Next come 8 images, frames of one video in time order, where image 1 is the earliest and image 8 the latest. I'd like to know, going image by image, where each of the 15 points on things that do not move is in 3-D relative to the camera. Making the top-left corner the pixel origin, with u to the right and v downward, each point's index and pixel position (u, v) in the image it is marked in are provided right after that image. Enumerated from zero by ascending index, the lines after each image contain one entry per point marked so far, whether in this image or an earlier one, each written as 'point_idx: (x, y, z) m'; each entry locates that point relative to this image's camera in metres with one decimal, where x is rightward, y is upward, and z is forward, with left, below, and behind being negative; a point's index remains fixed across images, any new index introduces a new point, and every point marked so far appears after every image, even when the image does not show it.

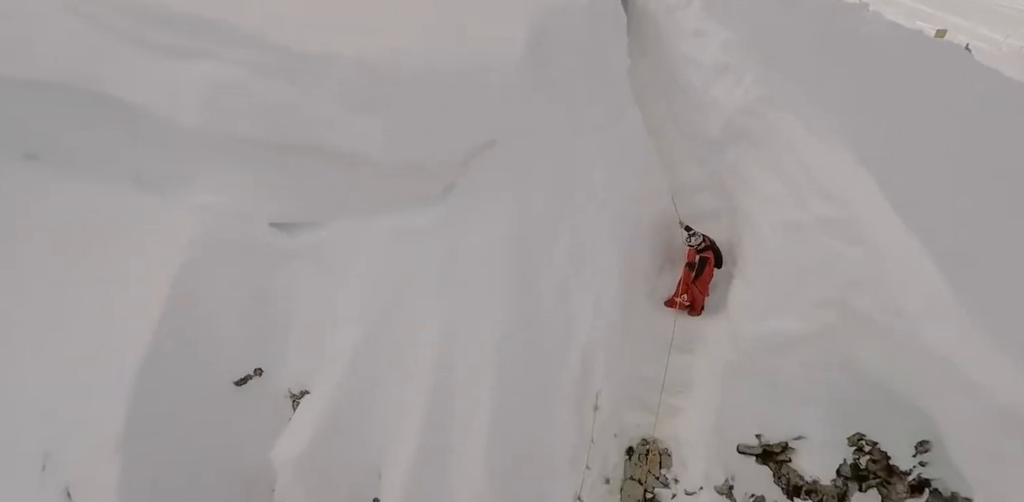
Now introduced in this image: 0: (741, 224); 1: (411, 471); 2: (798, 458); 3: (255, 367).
0: (+1.2, +0.3, +3.2) m
1: (-0.5, -1.2, +2.7) m
2: (+1.4, -0.9, +2.6) m
3: (-1.4, -0.6, +3.0) m
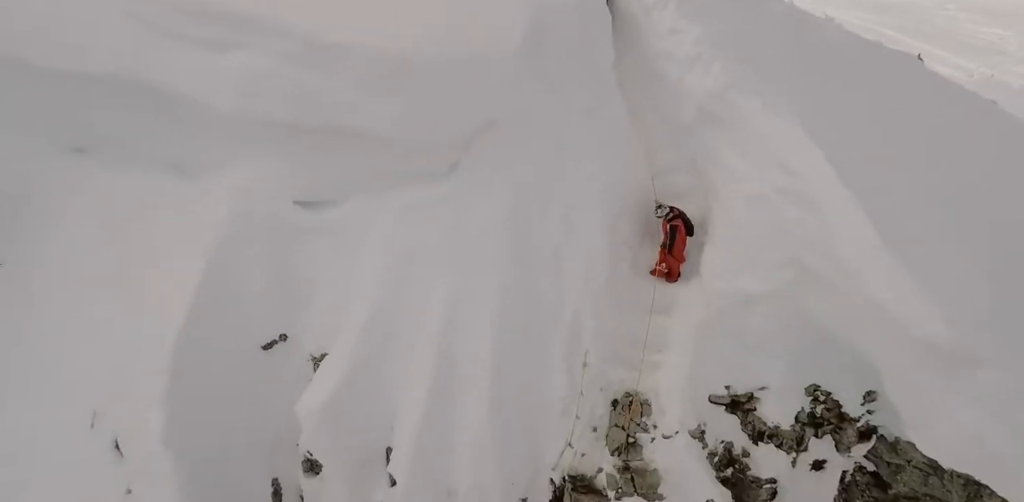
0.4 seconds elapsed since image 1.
0: (+1.2, +0.5, +3.5) m
1: (-0.5, -1.1, +3.1) m
2: (+1.4, -0.8, +2.9) m
3: (-1.4, -0.5, +3.3) m
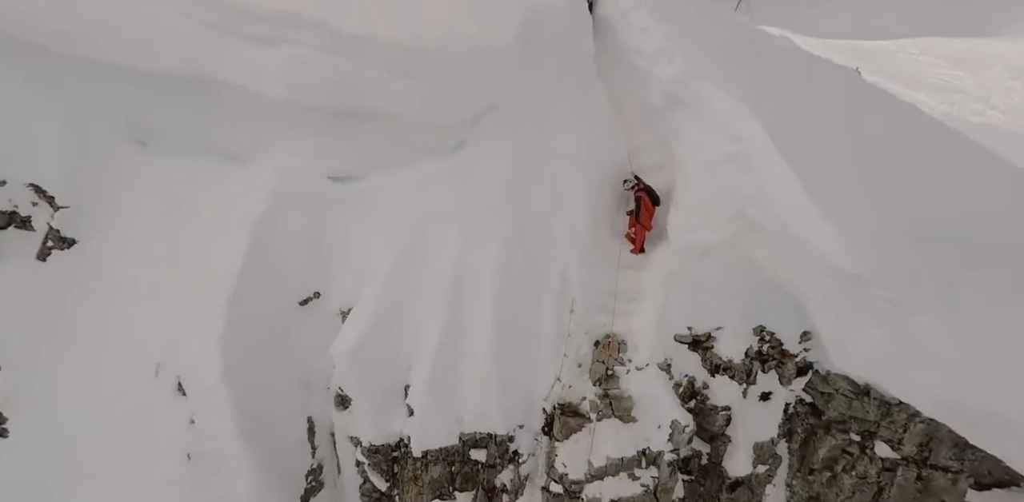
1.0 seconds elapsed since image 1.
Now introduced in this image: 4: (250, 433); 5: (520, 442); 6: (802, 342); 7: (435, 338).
0: (+1.2, +0.7, +4.1) m
1: (-0.6, -0.9, +3.6) m
2: (+1.4, -0.6, +3.5) m
3: (-1.4, -0.3, +3.8) m
4: (-1.7, -1.2, +3.6) m
5: (+0.1, -1.3, +3.7) m
6: (+1.9, -0.6, +3.5) m
7: (-0.5, -0.5, +3.7) m
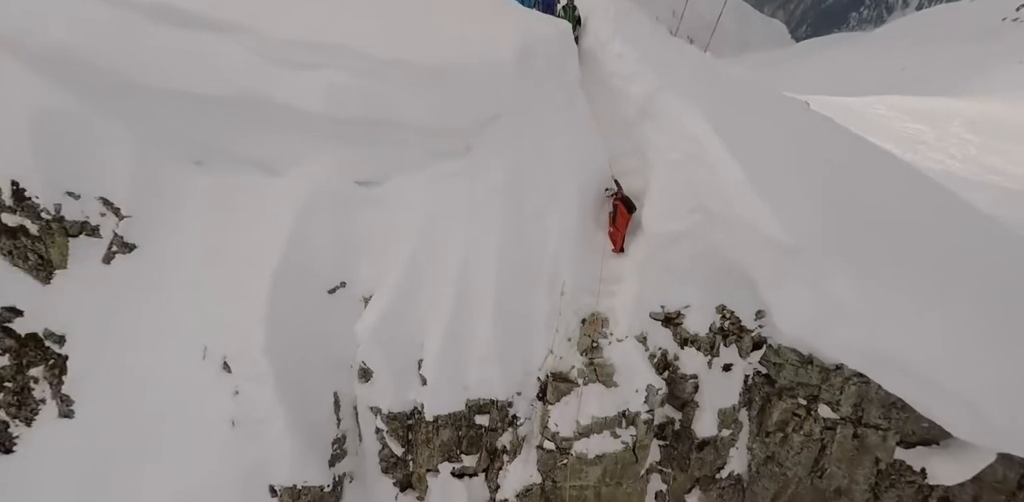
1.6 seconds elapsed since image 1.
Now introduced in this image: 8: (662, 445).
0: (+1.2, +0.7, +4.8) m
1: (-0.6, -0.8, +4.2) m
2: (+1.4, -0.5, +4.1) m
3: (-1.4, -0.2, +4.4) m
4: (-1.7, -1.2, +4.1) m
5: (+0.1, -1.2, +4.3) m
6: (+1.9, -0.5, +4.2) m
7: (-0.5, -0.5, +4.3) m
8: (+1.2, -1.6, +4.3) m
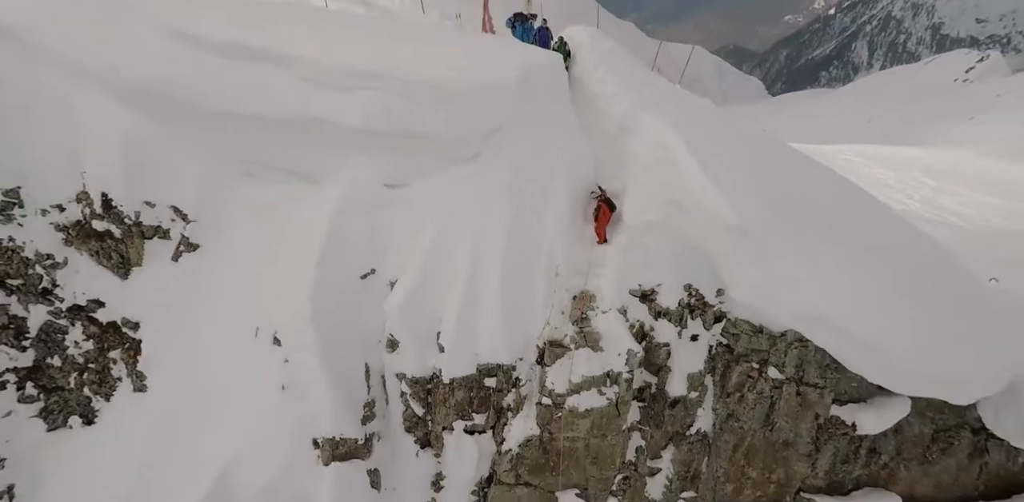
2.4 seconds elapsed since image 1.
0: (+1.2, +0.8, +5.7) m
1: (-0.5, -0.7, +5.1) m
2: (+1.4, -0.4, +5.0) m
3: (-1.4, -0.1, +5.3) m
4: (-1.7, -1.1, +5.0) m
5: (+0.1, -1.1, +5.1) m
6: (+1.9, -0.4, +5.1) m
7: (-0.5, -0.4, +5.1) m
8: (+1.2, -1.5, +5.2) m
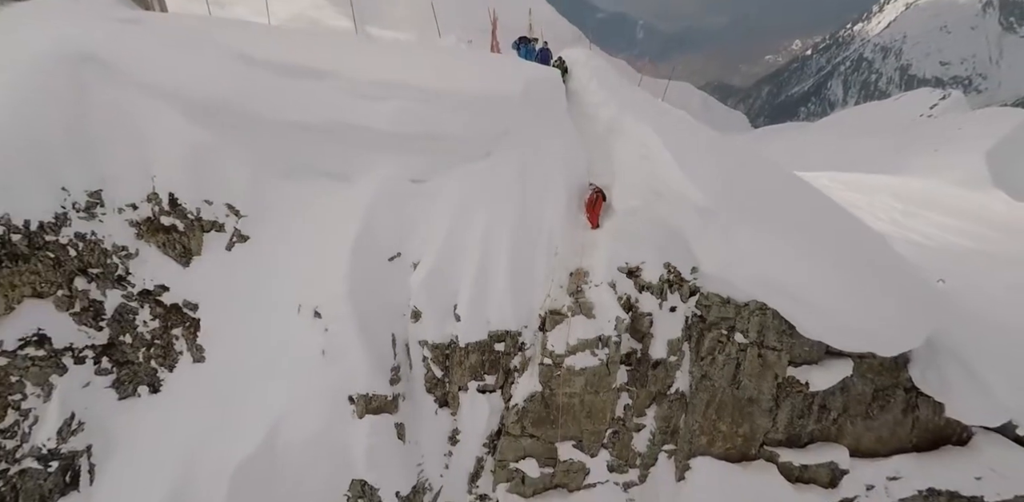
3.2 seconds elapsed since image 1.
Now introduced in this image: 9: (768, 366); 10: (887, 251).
0: (+1.2, +0.9, +6.6) m
1: (-0.5, -0.6, +6.0) m
2: (+1.5, -0.3, +6.0) m
3: (-1.3, 0.0, +6.2) m
4: (-1.6, -0.9, +5.8) m
5: (+0.2, -1.0, +6.0) m
6: (+2.0, -0.3, +6.0) m
7: (-0.4, -0.2, +6.0) m
8: (+1.3, -1.3, +6.1) m
9: (+2.9, -1.3, +6.1) m
10: (+4.6, 0.0, +6.6) m
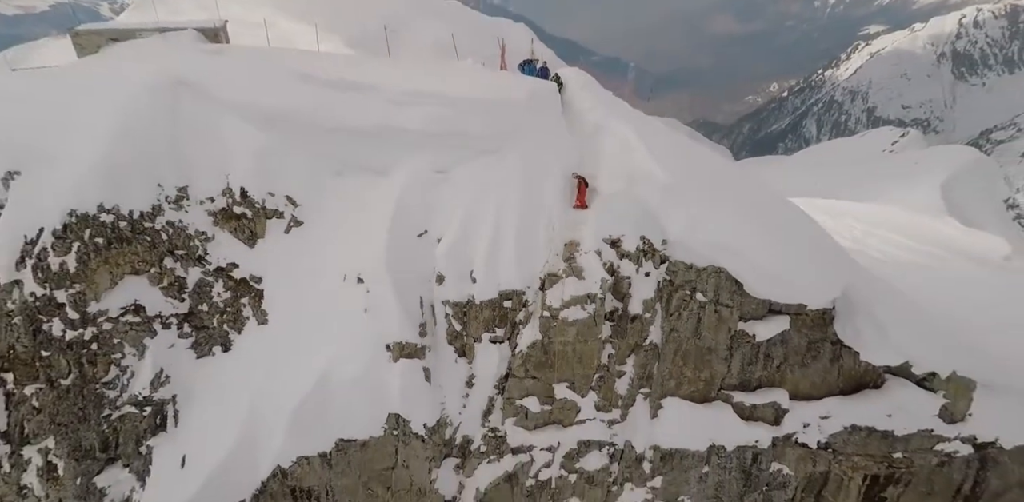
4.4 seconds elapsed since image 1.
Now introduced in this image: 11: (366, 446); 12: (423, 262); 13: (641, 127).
0: (+1.3, +1.2, +8.2) m
1: (-0.4, -0.2, +7.4) m
2: (+1.5, +0.1, +7.5) m
3: (-1.2, +0.3, +7.6) m
4: (-1.5, -0.5, +7.2) m
5: (+0.2, -0.6, +7.5) m
6: (+2.1, +0.1, +7.5) m
7: (-0.3, +0.1, +7.5) m
8: (+1.4, -1.0, +7.5) m
9: (+3.0, -1.0, +7.6) m
10: (+4.7, +0.3, +8.3) m
11: (-1.9, -2.6, +7.0) m
12: (-1.2, -0.2, +7.5) m
13: (+2.0, +1.9, +8.6) m
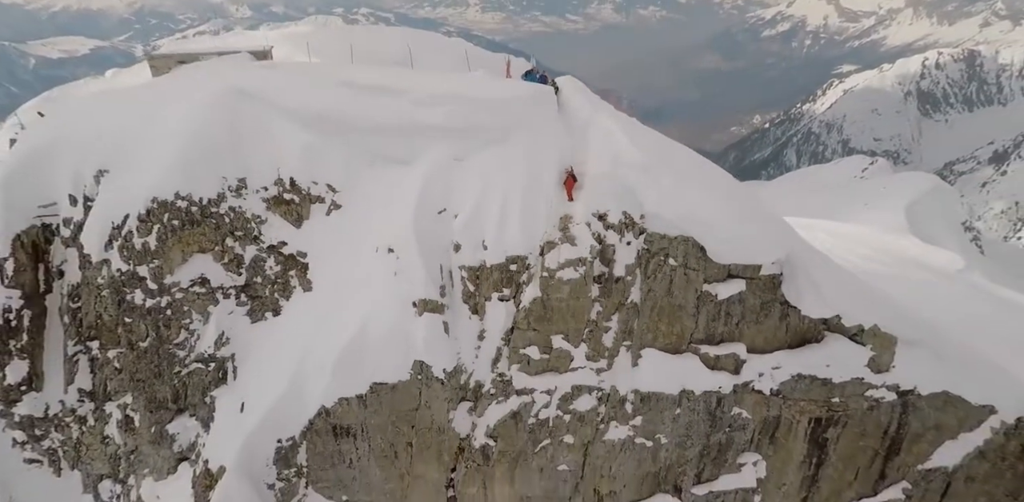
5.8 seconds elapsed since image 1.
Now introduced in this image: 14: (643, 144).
0: (+1.3, +1.6, +9.9) m
1: (-0.3, +0.2, +8.9) m
2: (+1.6, +0.5, +9.1) m
3: (-1.2, +0.8, +9.1) m
4: (-1.4, -0.1, +8.7) m
5: (+0.3, -0.2, +9.0) m
6: (+2.2, +0.5, +9.2) m
7: (-0.3, +0.5, +9.0) m
8: (+1.5, -0.6, +9.1) m
9: (+3.1, -0.6, +9.3) m
10: (+4.7, +0.7, +10.1) m
11: (-1.8, -2.1, +8.4) m
12: (-1.2, +0.3, +9.0) m
13: (+2.1, +2.3, +10.4) m
14: (+2.3, +1.8, +9.8) m
